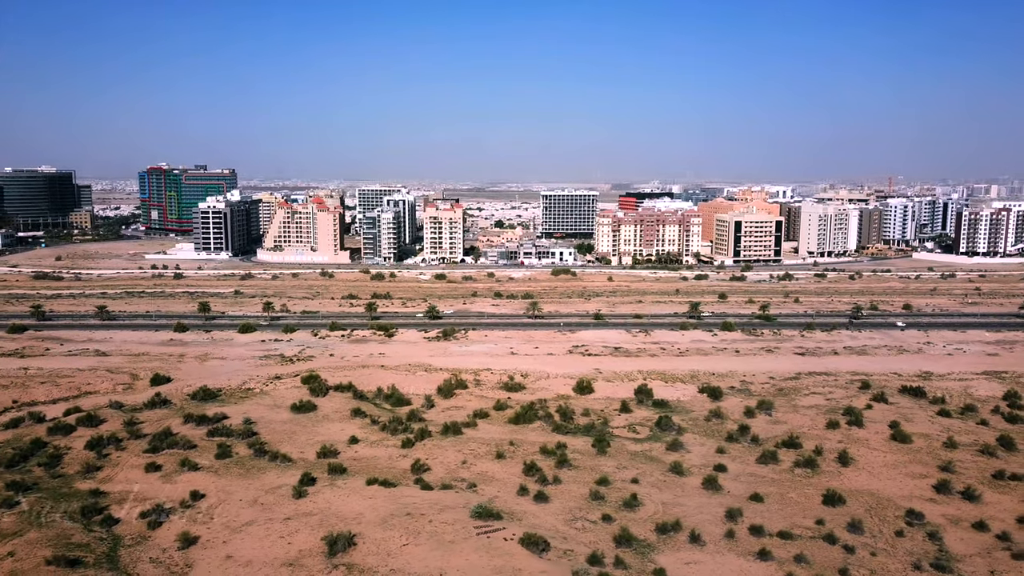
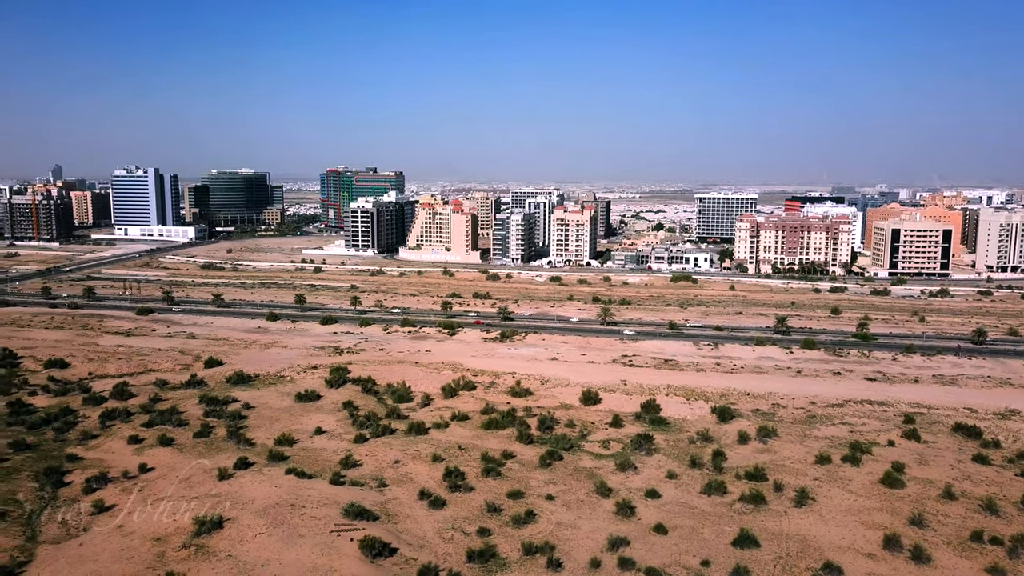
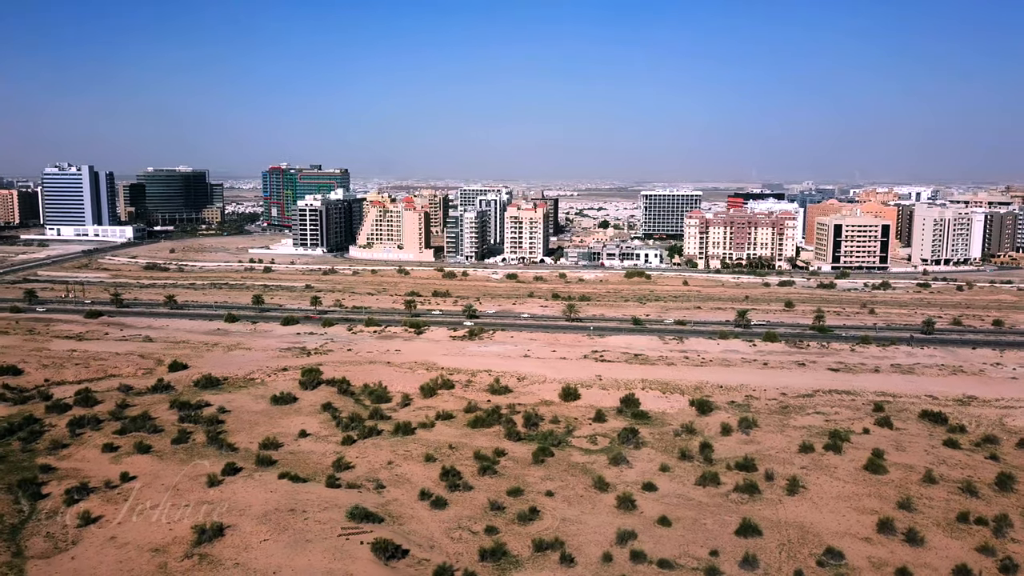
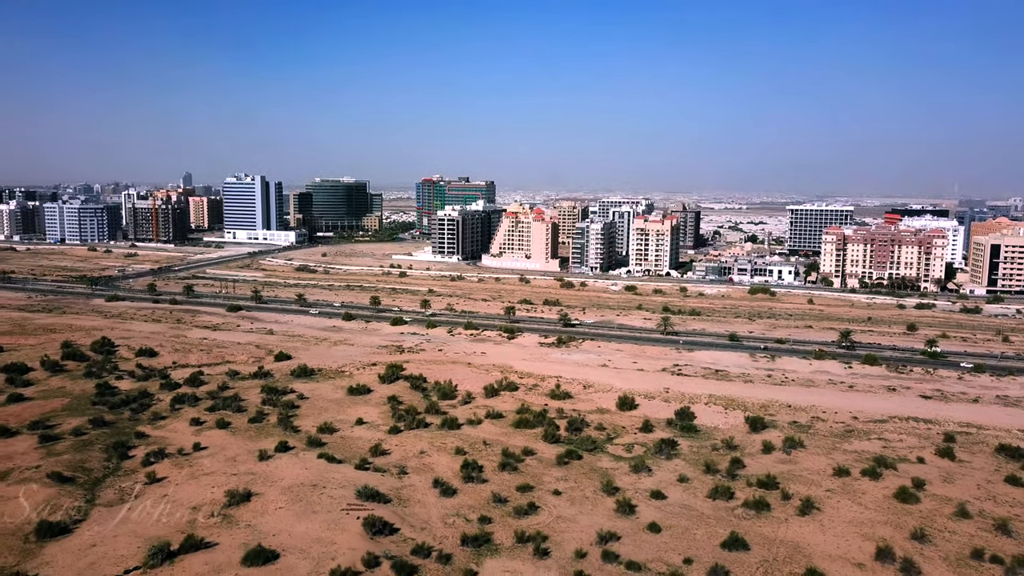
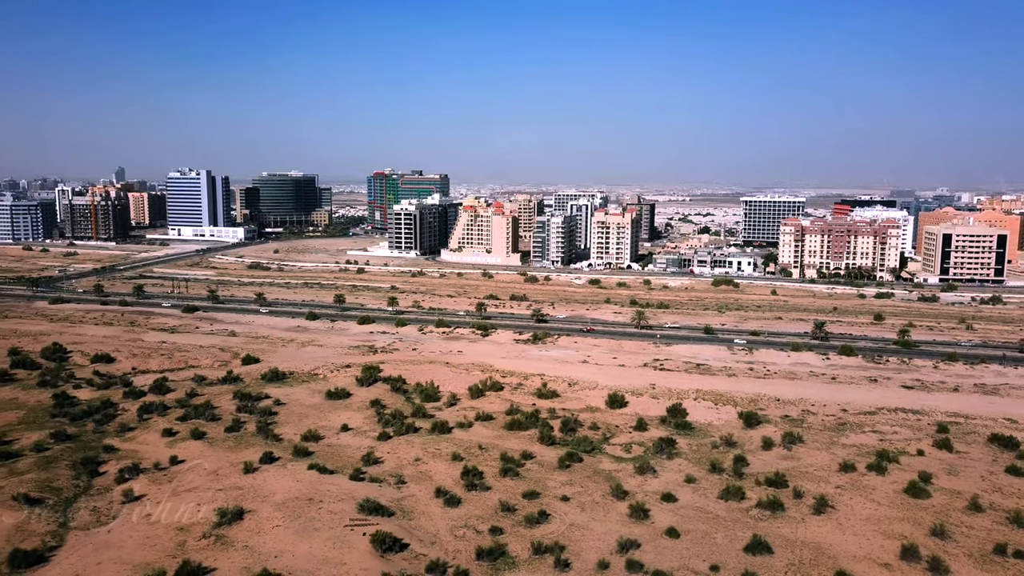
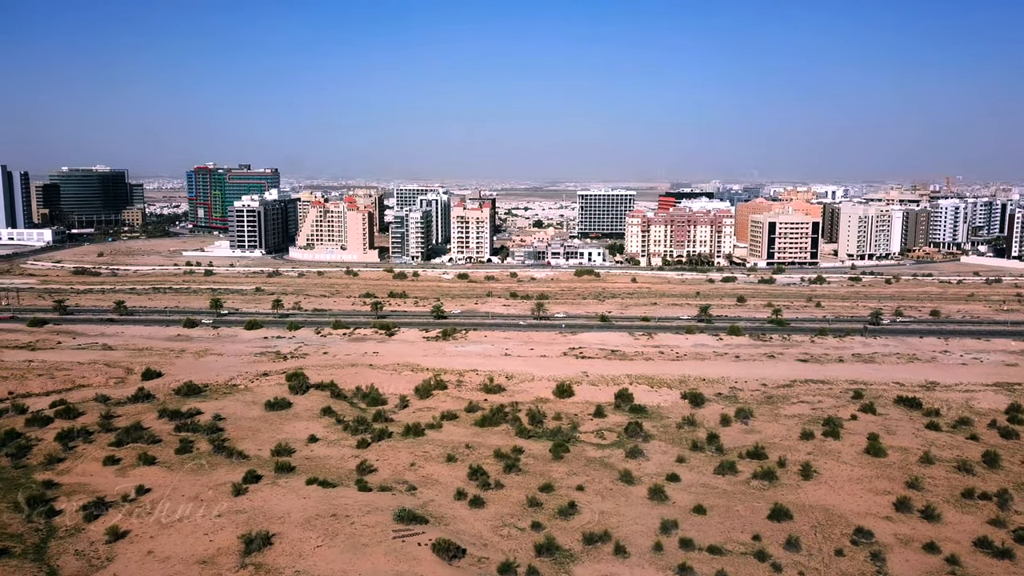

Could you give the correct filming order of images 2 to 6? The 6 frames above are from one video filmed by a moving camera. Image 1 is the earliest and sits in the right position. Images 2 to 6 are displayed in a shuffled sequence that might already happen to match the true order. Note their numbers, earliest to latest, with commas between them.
6, 3, 2, 5, 4
